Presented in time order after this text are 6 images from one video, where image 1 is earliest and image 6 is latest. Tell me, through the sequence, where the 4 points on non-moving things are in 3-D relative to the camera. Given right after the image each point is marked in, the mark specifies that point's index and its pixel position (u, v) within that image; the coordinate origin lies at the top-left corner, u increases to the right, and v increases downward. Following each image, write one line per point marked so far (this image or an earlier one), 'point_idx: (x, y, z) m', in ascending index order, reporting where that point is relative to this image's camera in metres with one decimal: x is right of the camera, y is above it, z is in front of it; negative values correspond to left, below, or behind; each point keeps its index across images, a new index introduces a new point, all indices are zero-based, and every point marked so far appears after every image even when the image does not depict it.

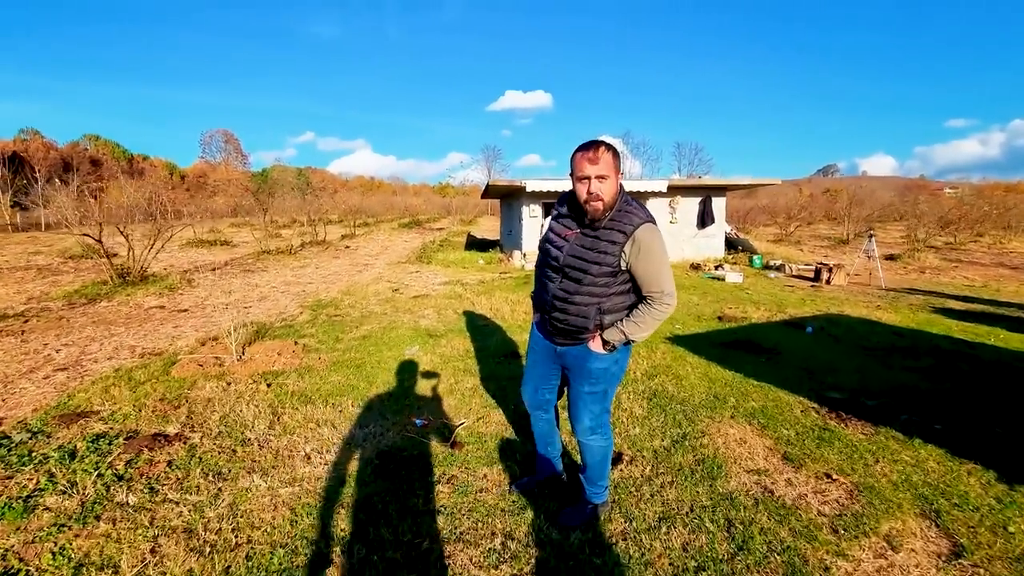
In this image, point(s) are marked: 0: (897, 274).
0: (+10.4, +0.4, +13.9) m
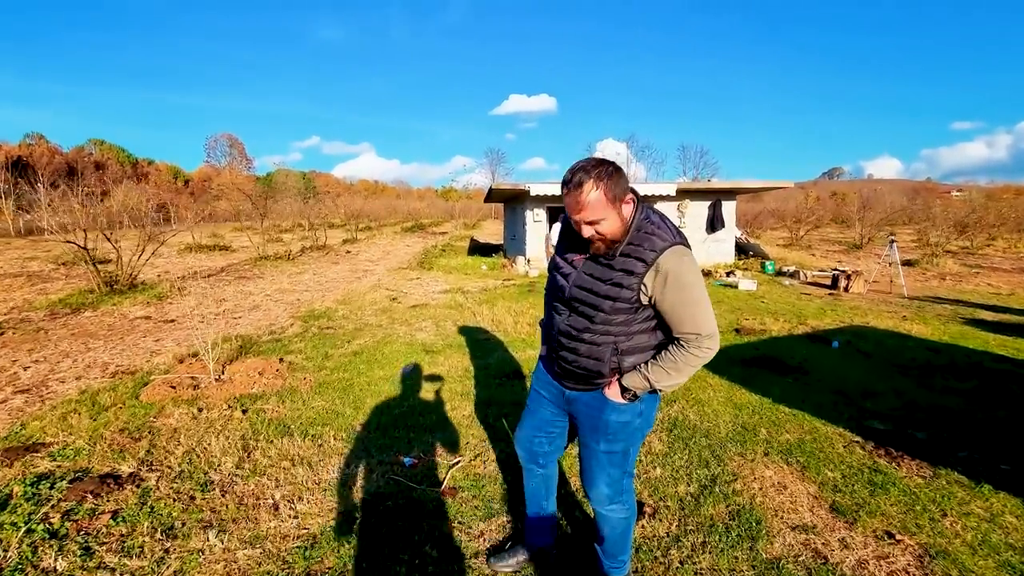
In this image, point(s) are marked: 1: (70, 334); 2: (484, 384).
0: (+10.5, +0.2, +13.4) m
1: (-6.8, -0.7, +7.9) m
2: (-0.3, -1.0, +5.1) m
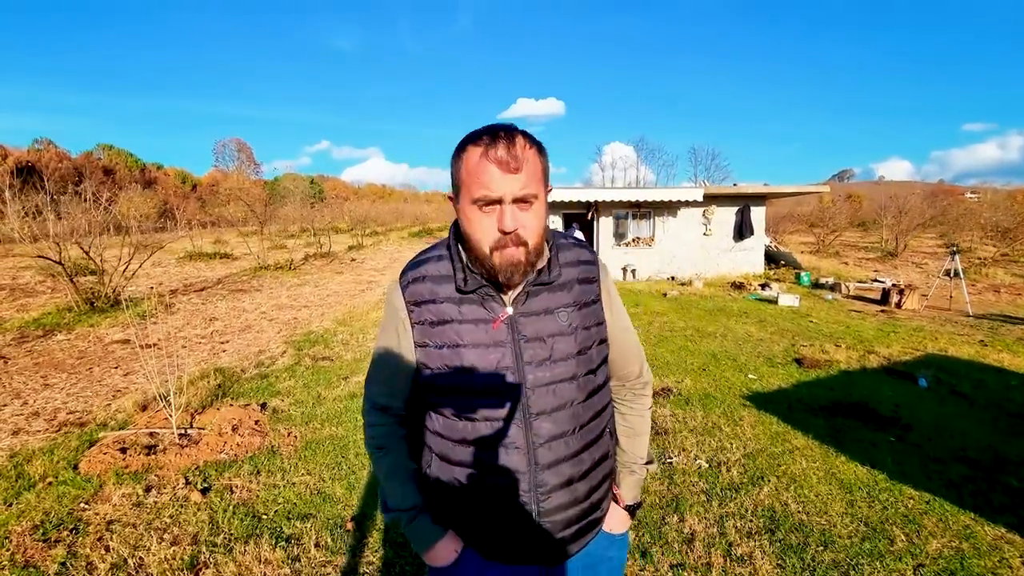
0: (+10.9, -0.2, +12.2) m
1: (-6.5, -1.0, +6.9) m
2: (0.0, -1.3, +4.1) m
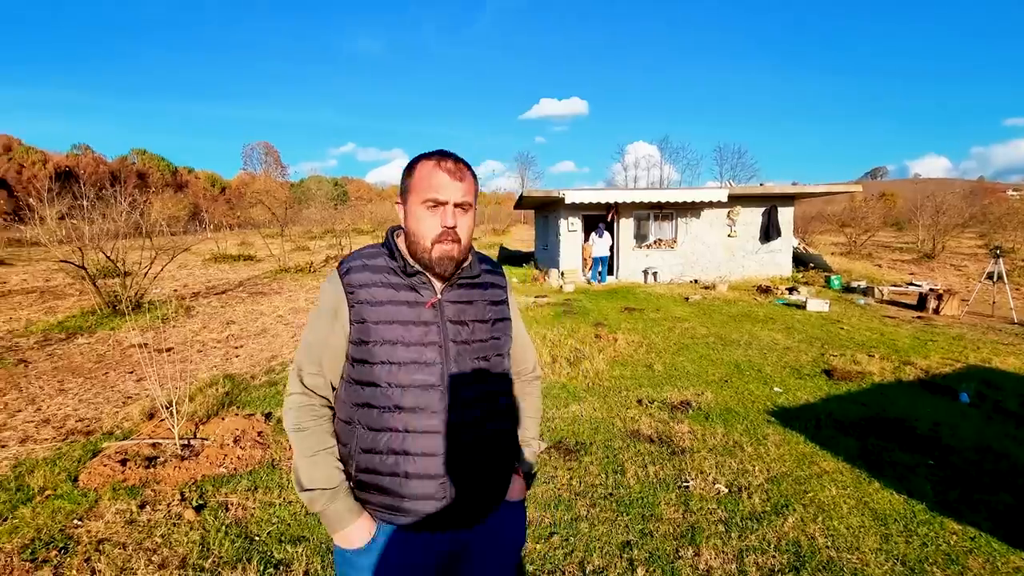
0: (+11.3, -0.3, +11.5) m
1: (-6.3, -1.1, +7.0) m
2: (0.0, -1.3, +3.9) m
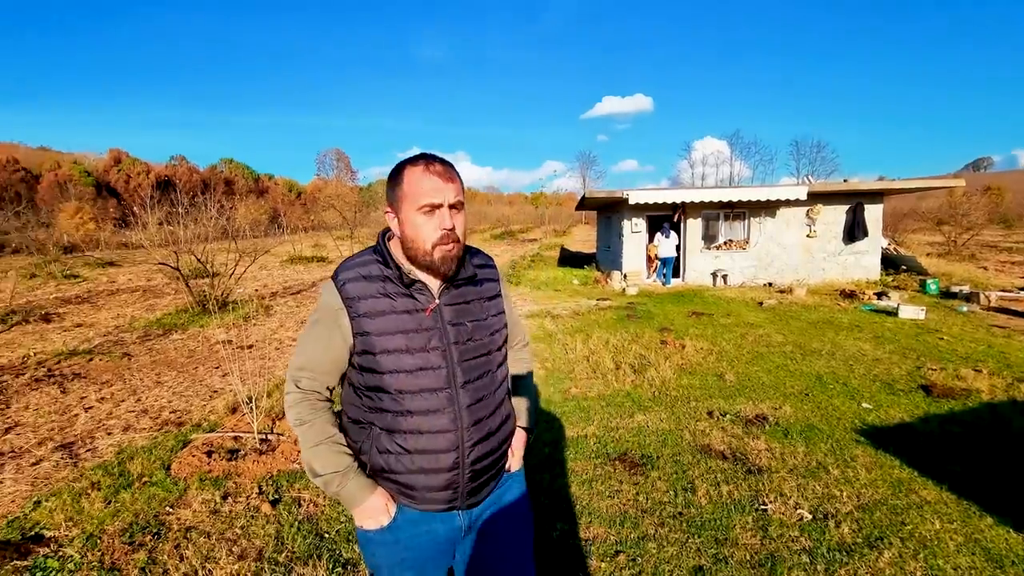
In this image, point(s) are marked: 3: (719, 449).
0: (+12.6, -0.4, +10.0) m
1: (-5.4, -1.1, +7.6) m
2: (+0.5, -1.4, +3.8) m
3: (+1.6, -1.2, +3.9) m
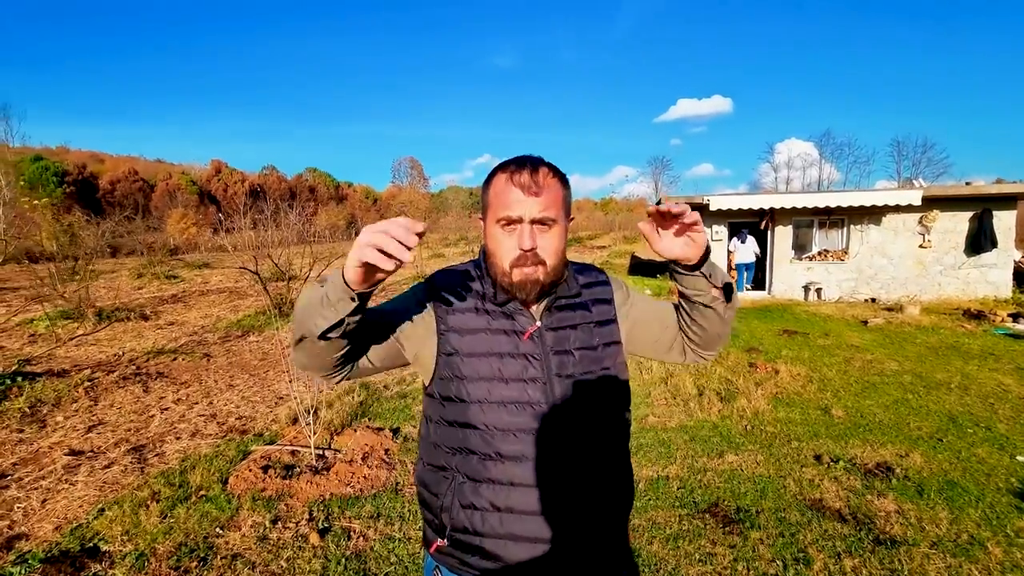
0: (+13.8, -0.9, +7.8) m
1: (-4.4, -1.1, +7.9) m
2: (+1.0, -1.5, +3.3) m
3: (+2.0, -1.4, +3.3) m
